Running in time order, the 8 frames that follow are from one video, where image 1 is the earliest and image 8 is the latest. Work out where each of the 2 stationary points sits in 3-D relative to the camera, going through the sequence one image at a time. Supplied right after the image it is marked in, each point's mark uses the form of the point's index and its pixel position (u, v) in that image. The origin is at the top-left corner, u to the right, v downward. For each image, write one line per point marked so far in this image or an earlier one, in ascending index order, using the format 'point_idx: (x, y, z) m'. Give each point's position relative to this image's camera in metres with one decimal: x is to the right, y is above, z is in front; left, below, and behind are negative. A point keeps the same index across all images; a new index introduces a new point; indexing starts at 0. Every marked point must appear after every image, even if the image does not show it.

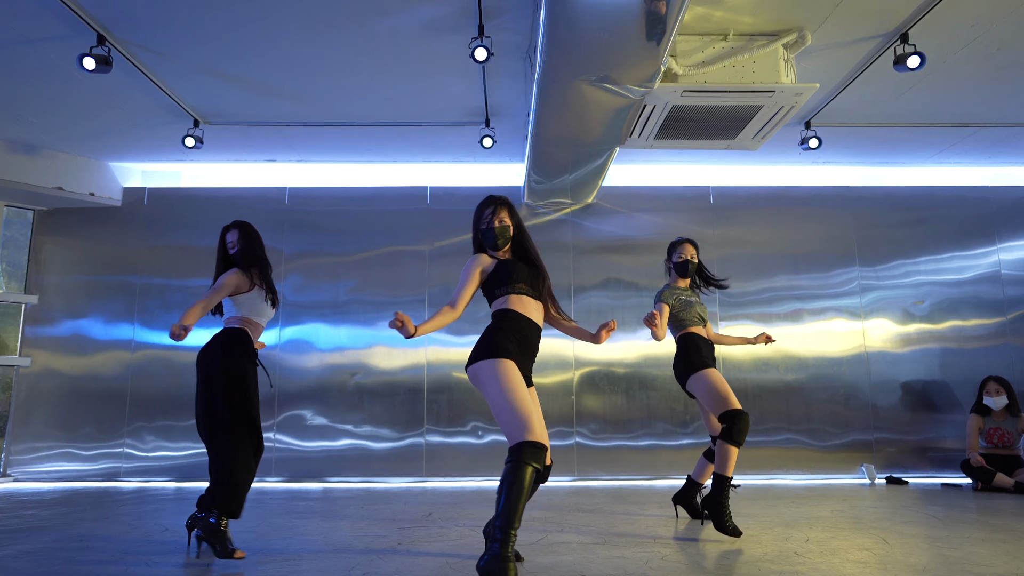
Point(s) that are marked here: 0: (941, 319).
0: (+3.7, -0.3, +6.6) m
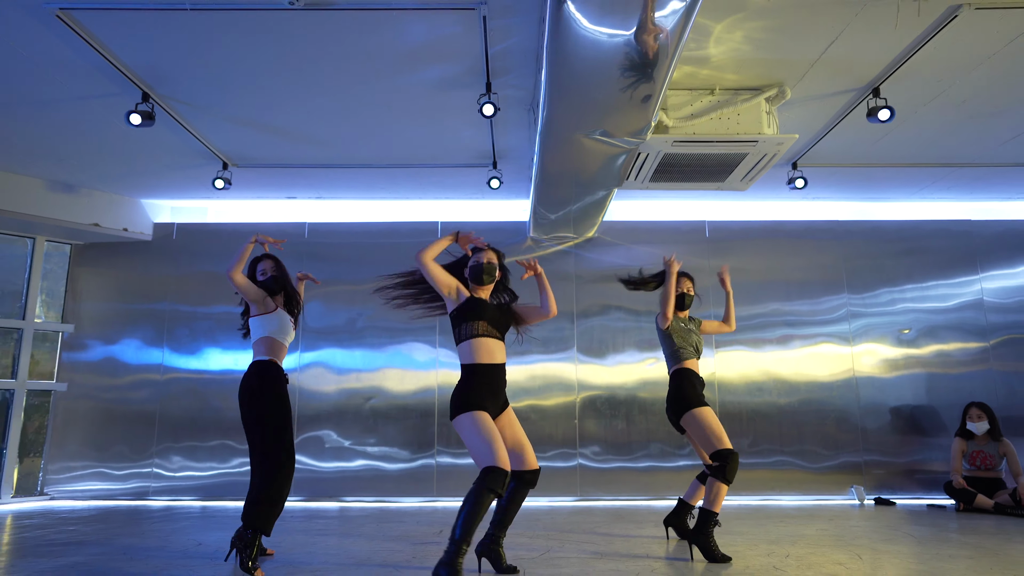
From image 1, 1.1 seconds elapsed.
0: (+3.8, -0.5, +6.9) m
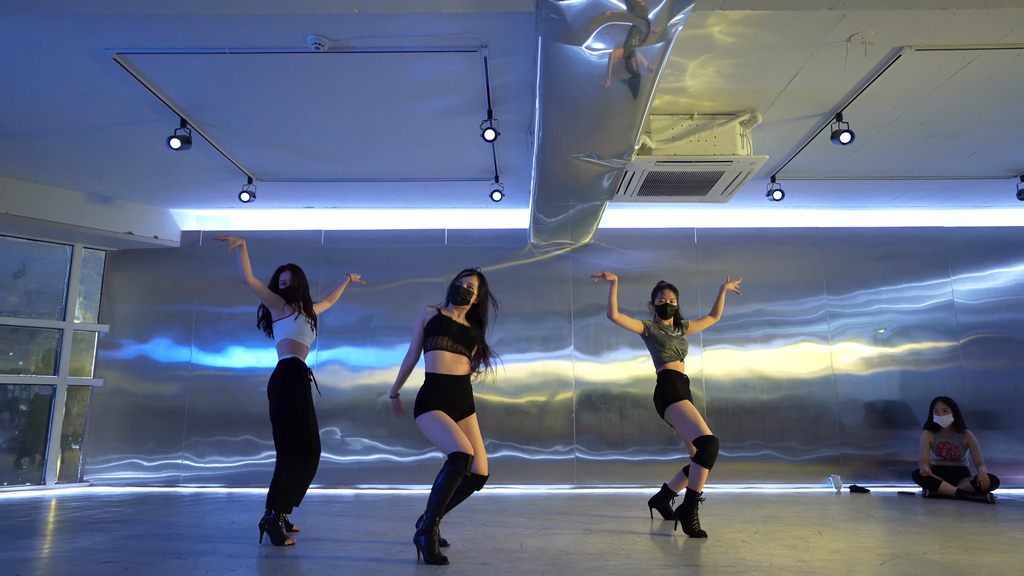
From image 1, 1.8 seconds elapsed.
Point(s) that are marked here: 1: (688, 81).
0: (+3.8, -0.6, +7.4) m
1: (+1.1, +1.3, +4.7) m
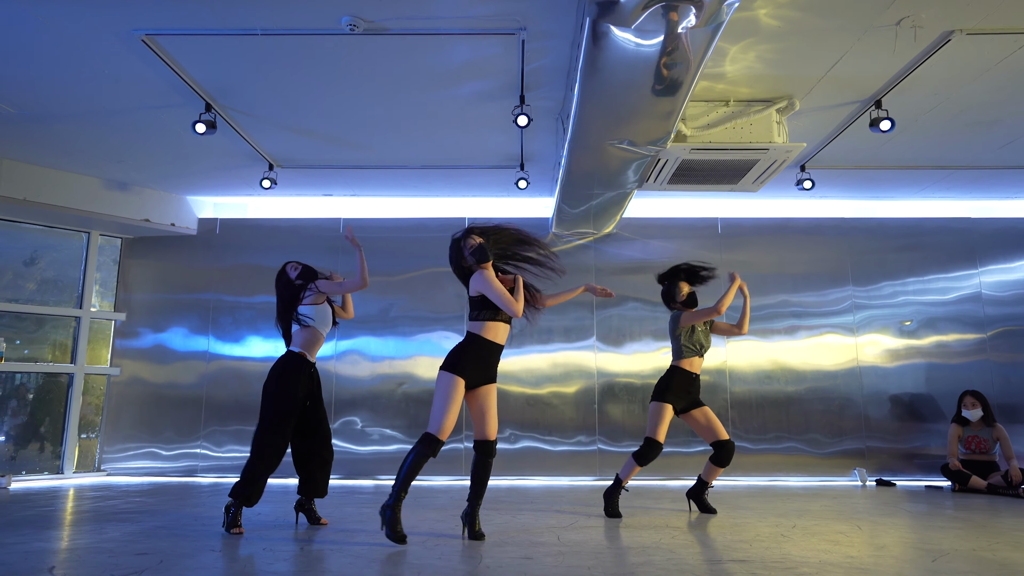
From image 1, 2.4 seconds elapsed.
0: (+4.0, -0.5, +7.3) m
1: (+1.3, +1.3, +4.6) m
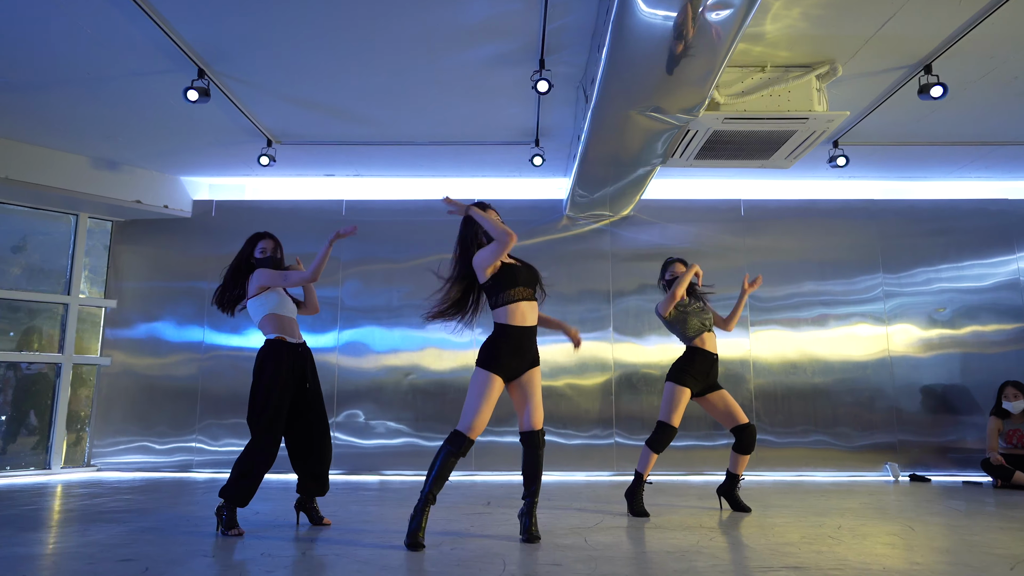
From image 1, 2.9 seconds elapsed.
0: (+4.1, -0.3, +6.9) m
1: (+1.4, +1.5, +4.2) m
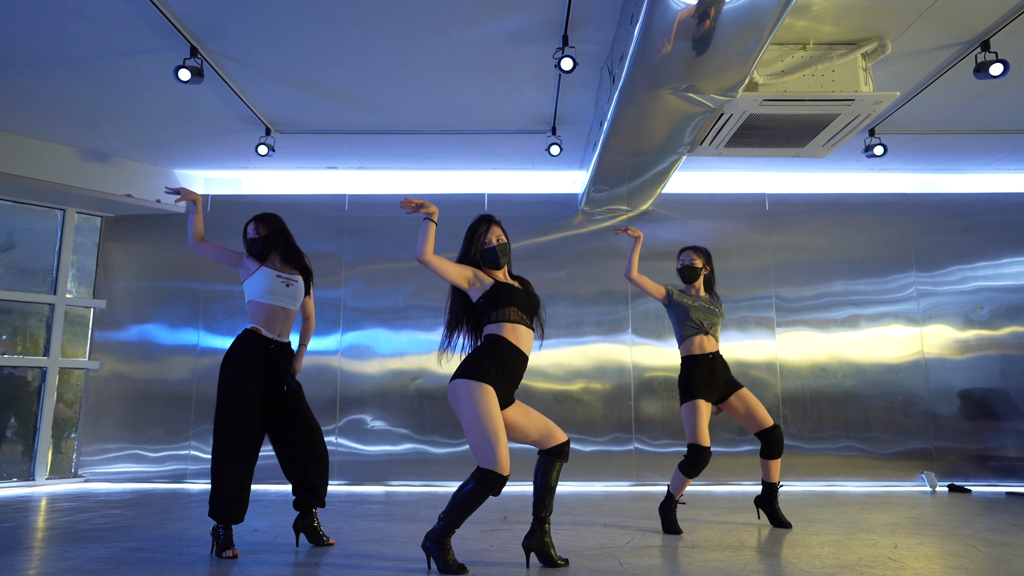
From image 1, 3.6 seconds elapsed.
0: (+4.2, -0.3, +6.6) m
1: (+1.5, +1.5, +3.8) m
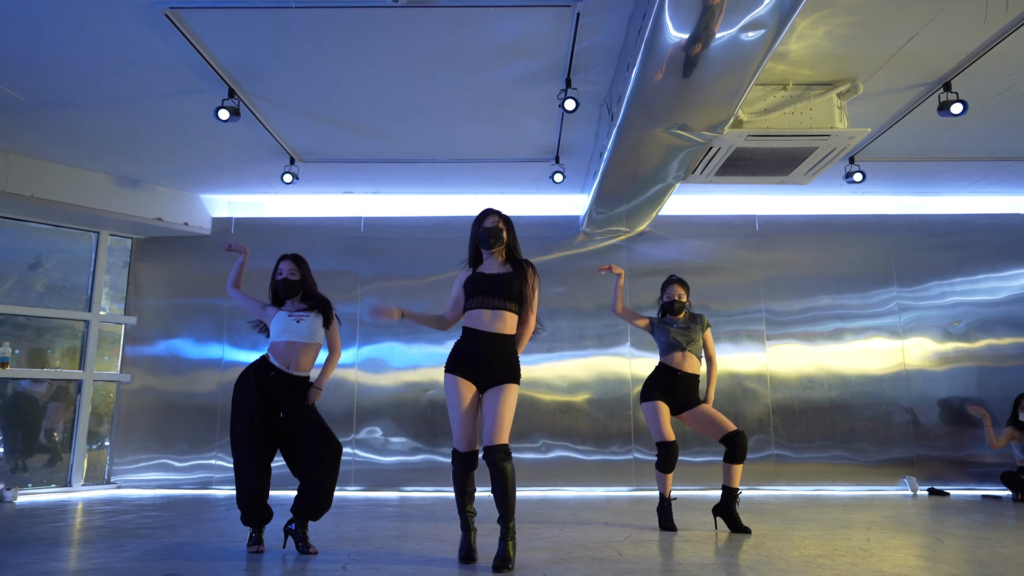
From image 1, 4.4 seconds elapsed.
0: (+4.3, -0.5, +7.0) m
1: (+1.6, +1.4, +4.2) m
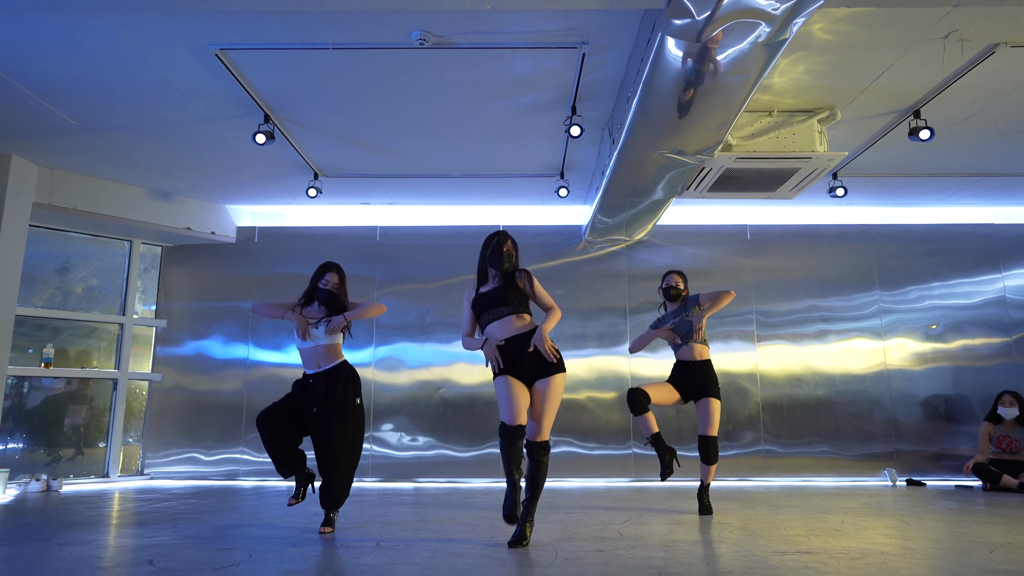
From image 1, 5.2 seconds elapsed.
0: (+4.4, -0.5, +7.5) m
1: (+1.6, +1.3, +4.7) m
